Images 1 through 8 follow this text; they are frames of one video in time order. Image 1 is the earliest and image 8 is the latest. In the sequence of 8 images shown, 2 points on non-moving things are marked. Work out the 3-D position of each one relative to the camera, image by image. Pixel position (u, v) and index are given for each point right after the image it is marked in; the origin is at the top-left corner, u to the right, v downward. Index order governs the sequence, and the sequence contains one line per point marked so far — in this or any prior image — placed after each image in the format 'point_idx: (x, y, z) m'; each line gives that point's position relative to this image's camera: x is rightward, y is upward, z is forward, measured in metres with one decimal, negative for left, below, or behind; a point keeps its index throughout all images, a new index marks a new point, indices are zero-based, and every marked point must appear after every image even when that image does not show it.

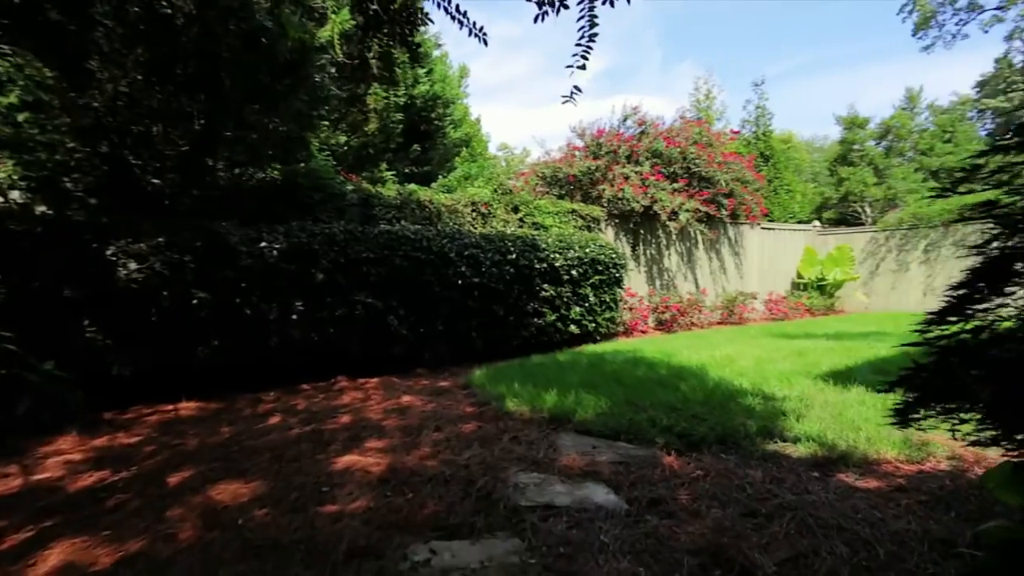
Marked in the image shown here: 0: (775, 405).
0: (+1.7, -0.7, +3.2) m
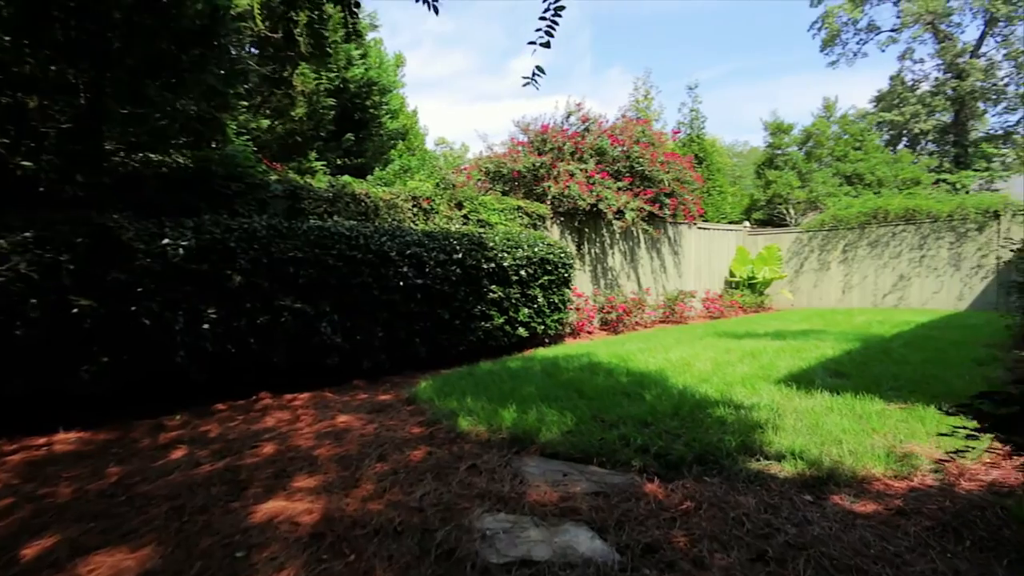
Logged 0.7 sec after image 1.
0: (+1.4, -0.8, +3.0) m
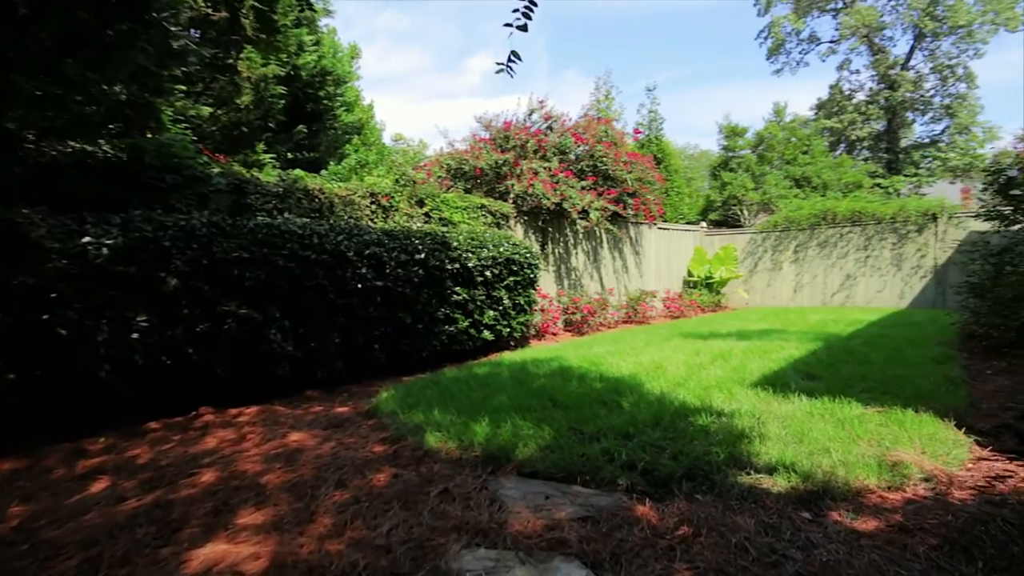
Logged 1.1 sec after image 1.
0: (+1.3, -0.8, +2.9) m
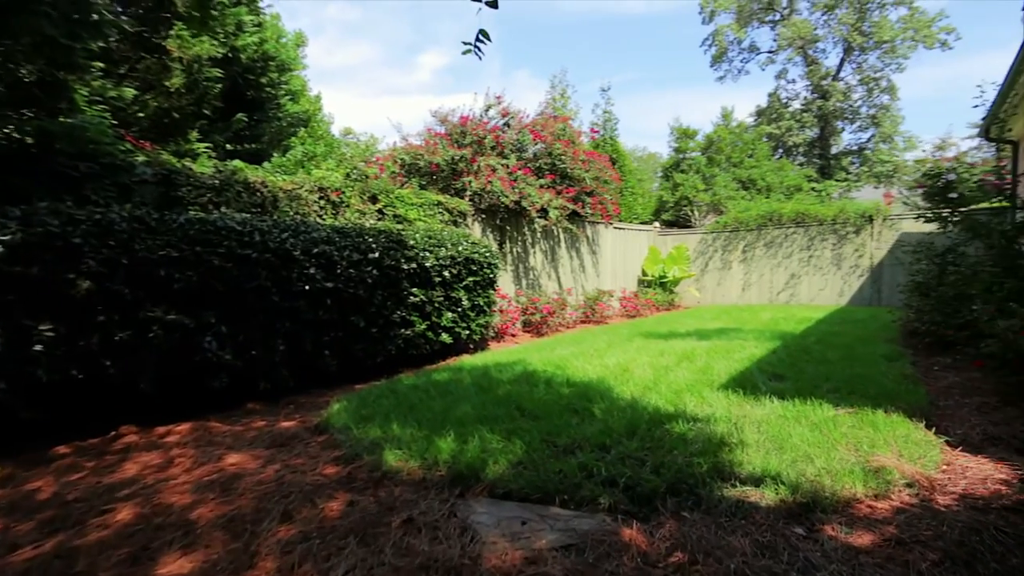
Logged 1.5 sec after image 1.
0: (+1.1, -0.8, +2.8) m
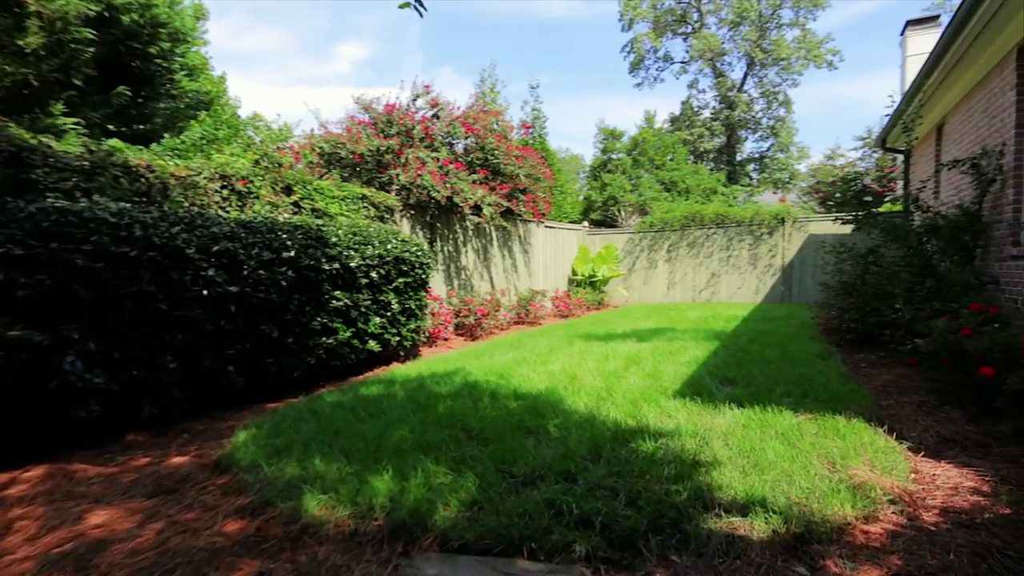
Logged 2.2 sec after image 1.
0: (+0.8, -0.8, +2.5) m
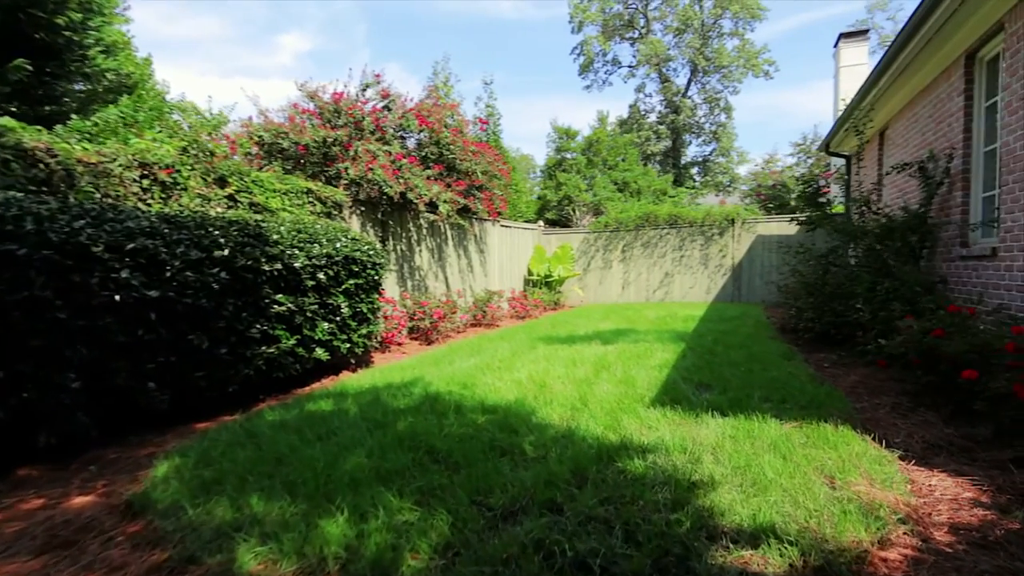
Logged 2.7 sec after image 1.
0: (+0.7, -0.8, +2.3) m
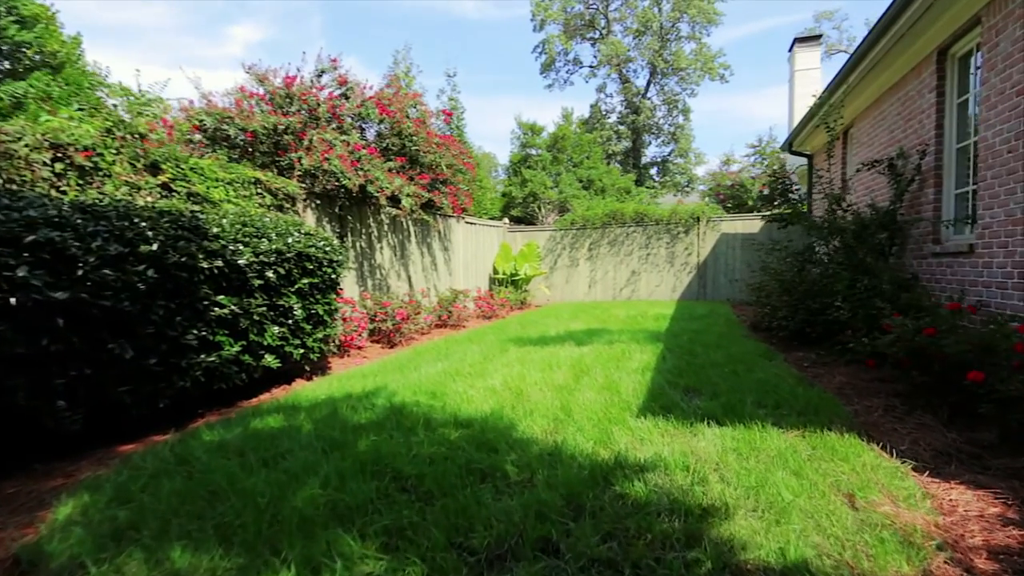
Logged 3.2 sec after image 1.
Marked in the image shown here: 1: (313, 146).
0: (+0.6, -0.8, +2.0) m
1: (-2.6, +1.8, +6.4) m
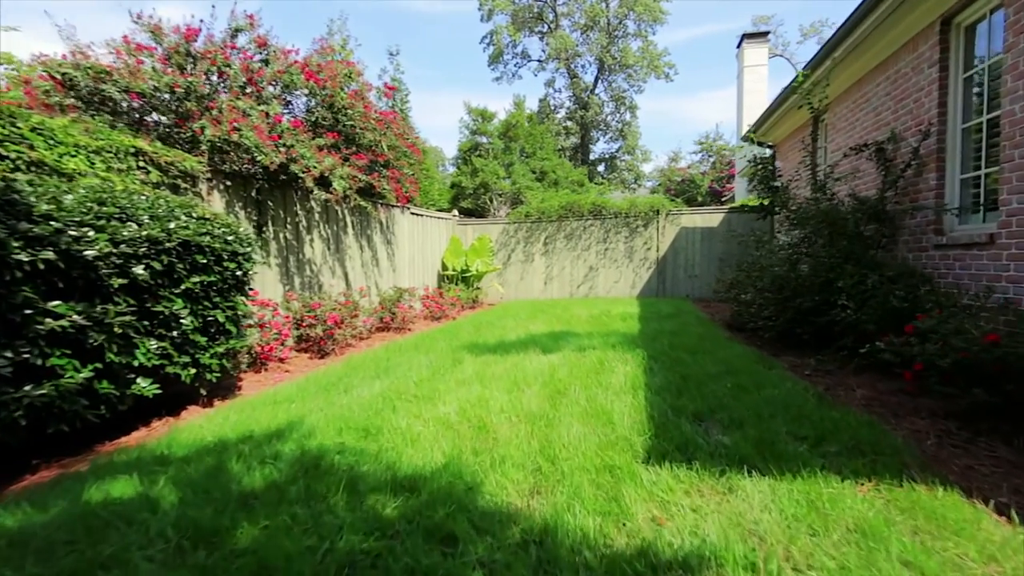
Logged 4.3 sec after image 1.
0: (+0.6, -0.8, +1.3) m
1: (-3.1, +1.8, +5.3) m
